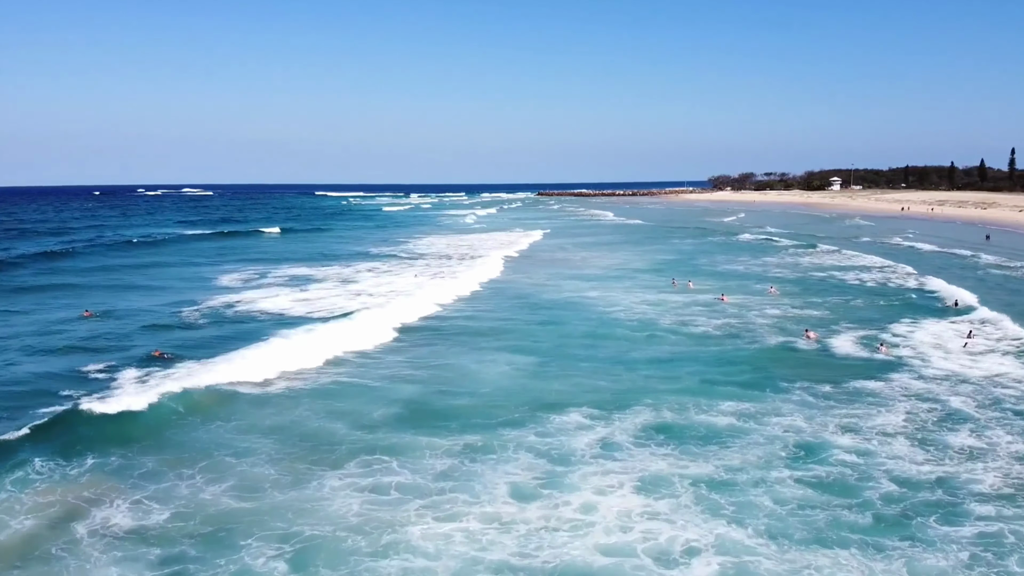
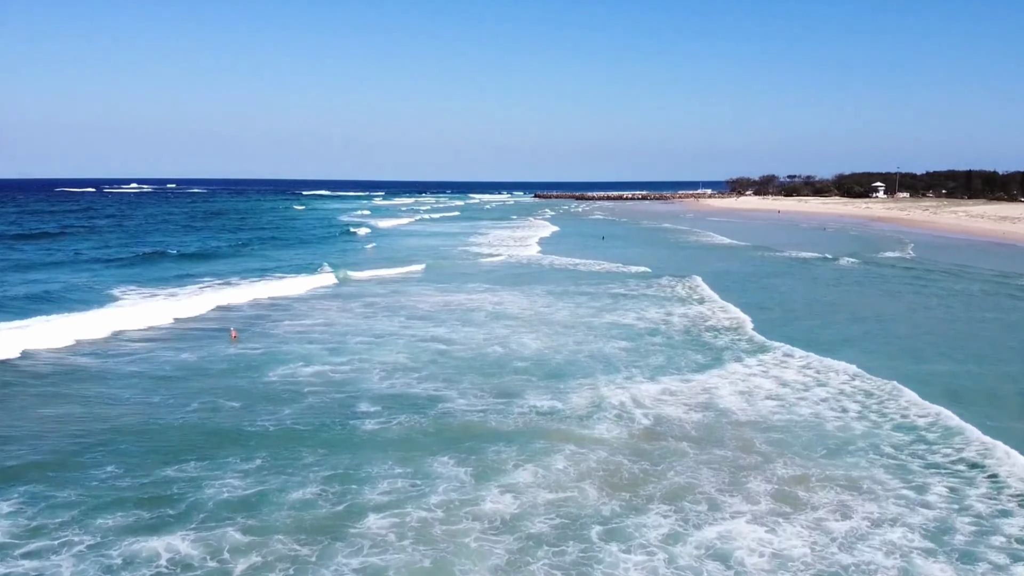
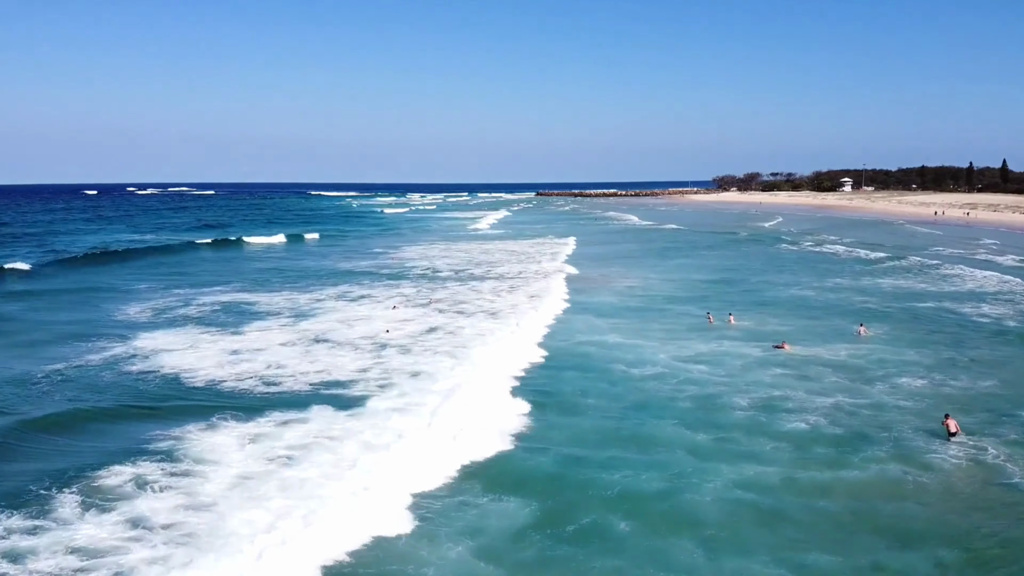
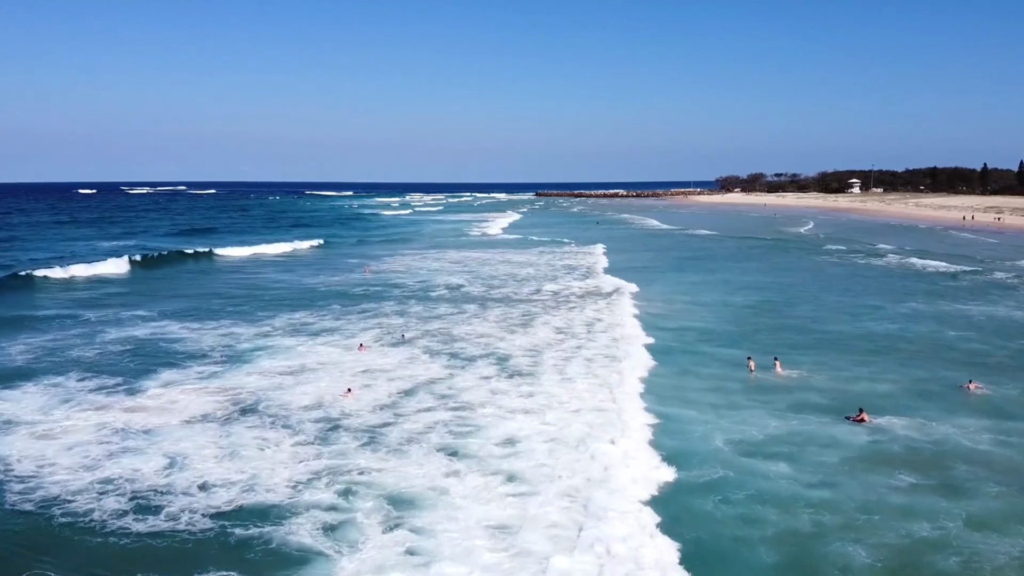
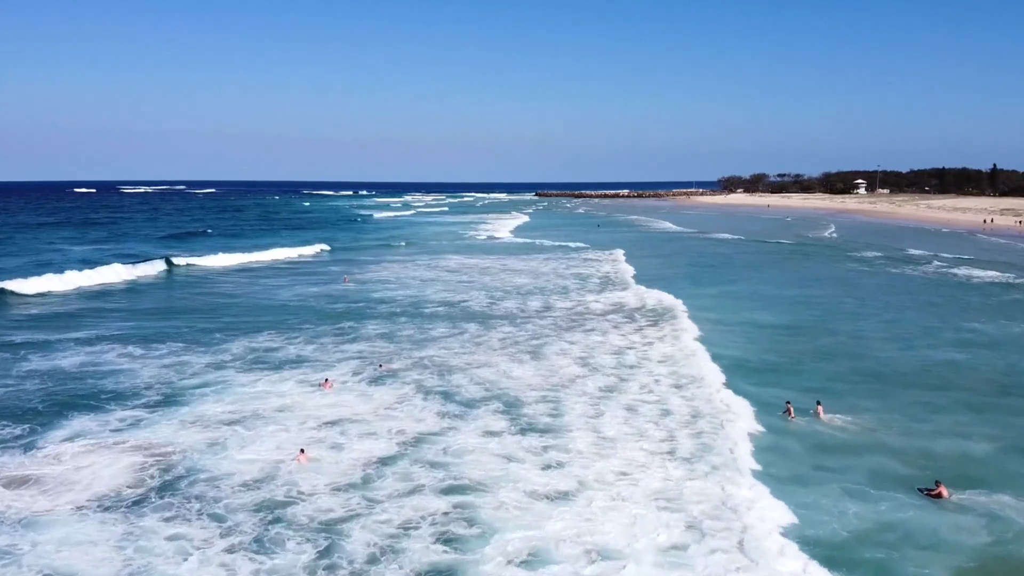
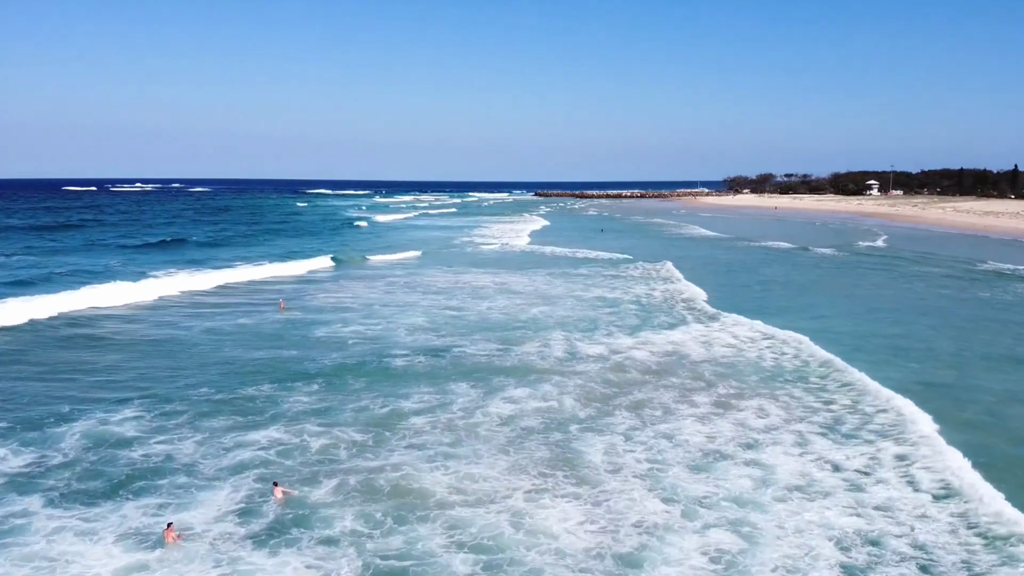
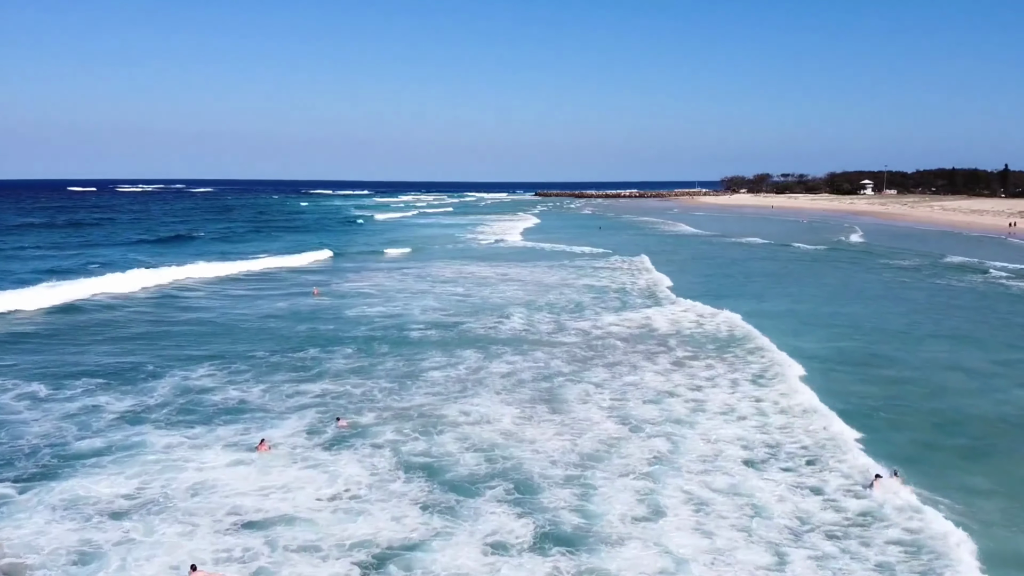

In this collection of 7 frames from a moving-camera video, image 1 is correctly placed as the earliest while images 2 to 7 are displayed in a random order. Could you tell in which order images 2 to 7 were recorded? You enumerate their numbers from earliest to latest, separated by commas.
3, 4, 5, 7, 6, 2
